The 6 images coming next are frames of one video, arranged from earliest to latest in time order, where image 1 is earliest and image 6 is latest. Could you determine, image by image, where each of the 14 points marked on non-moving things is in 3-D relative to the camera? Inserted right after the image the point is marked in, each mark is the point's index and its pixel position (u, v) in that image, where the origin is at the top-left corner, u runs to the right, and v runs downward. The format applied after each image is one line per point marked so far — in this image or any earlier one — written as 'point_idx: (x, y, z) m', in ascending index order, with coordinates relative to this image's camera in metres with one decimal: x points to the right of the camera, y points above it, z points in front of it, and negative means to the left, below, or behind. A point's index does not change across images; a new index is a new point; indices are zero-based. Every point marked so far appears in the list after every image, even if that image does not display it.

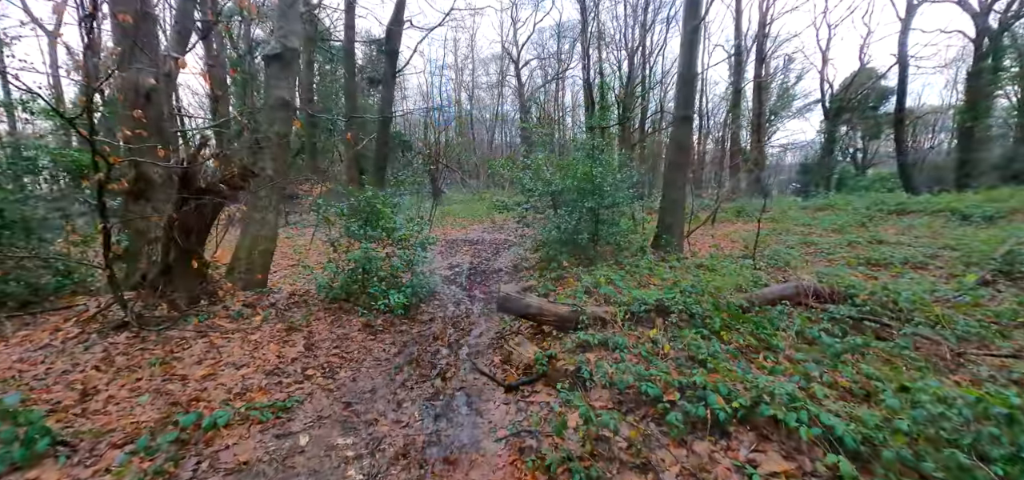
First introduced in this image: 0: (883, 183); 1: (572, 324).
0: (+19.0, +2.9, +19.9) m
1: (+0.7, -1.0, +4.5) m
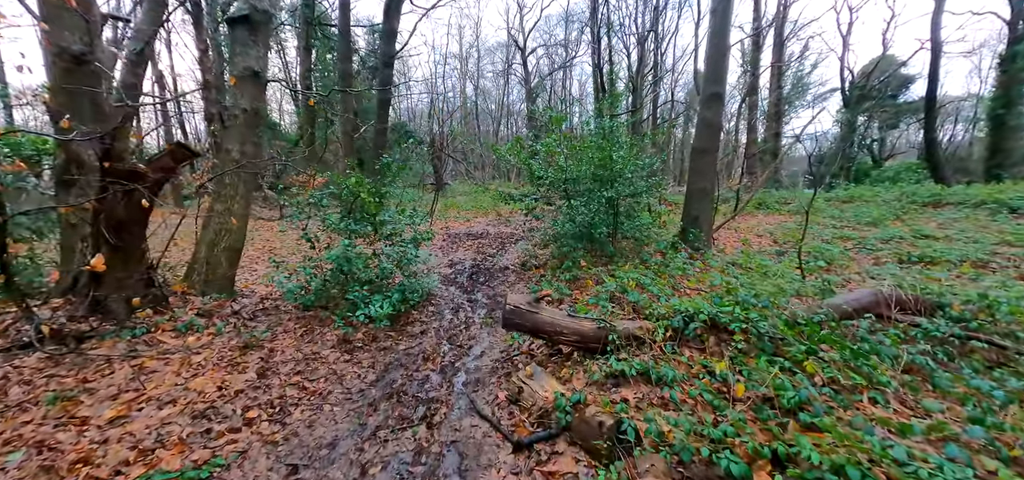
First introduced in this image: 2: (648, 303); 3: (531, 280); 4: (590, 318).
0: (+19.3, +3.2, +18.6) m
1: (+0.8, -0.9, +3.5) m
2: (+1.5, -0.7, +4.2) m
3: (+0.3, -0.7, +6.7) m
4: (+0.7, -0.7, +3.6) m
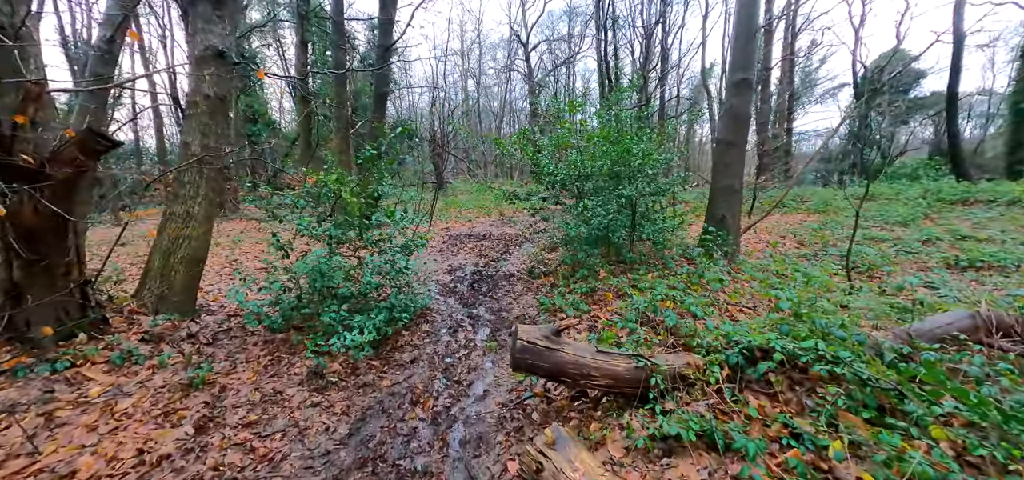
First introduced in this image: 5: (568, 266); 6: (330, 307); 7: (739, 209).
0: (+19.5, +3.2, +17.7) m
1: (+0.8, -1.0, +2.7) m
2: (+1.6, -0.8, +3.4) m
3: (+0.4, -0.8, +5.9) m
4: (+0.8, -0.8, +2.8) m
5: (+1.0, -0.5, +6.9) m
6: (-1.9, -0.7, +4.0) m
7: (+4.3, +0.6, +7.4) m
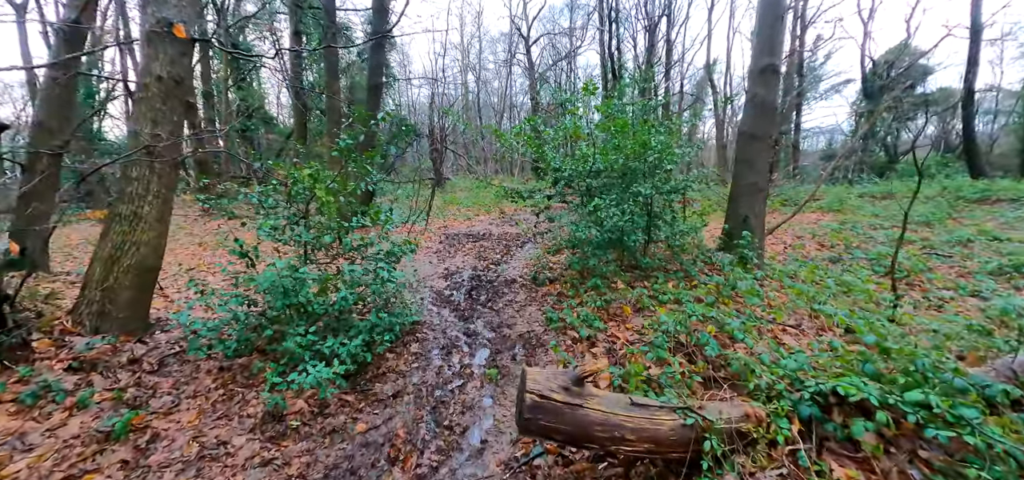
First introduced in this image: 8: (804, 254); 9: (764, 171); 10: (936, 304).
0: (+19.5, +3.2, +17.0) m
1: (+0.9, -1.1, +2.0) m
2: (+1.6, -0.9, +2.7) m
3: (+0.4, -0.8, +5.3) m
4: (+0.8, -0.9, +2.1) m
5: (+1.0, -0.5, +6.3) m
6: (-1.9, -0.8, +3.3) m
7: (+4.4, +0.5, +6.7) m
8: (+6.1, -0.3, +8.1) m
9: (+4.3, +1.2, +6.7) m
10: (+5.7, -0.8, +5.1) m
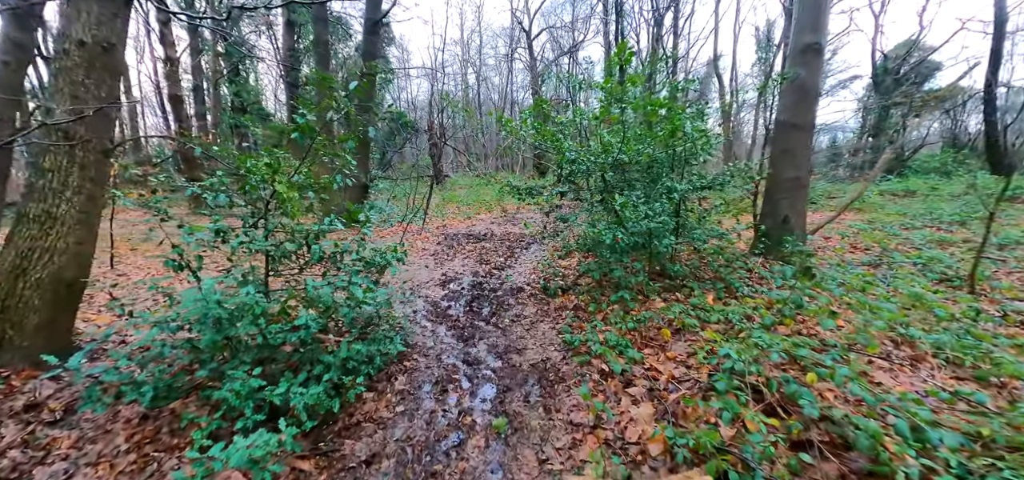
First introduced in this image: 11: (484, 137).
0: (+19.6, +3.2, +16.2) m
1: (+1.0, -1.2, +1.2) m
2: (+1.7, -0.9, +1.9) m
3: (+0.5, -0.9, +4.5) m
4: (+0.9, -1.0, +1.3) m
5: (+1.1, -0.6, +5.5) m
6: (-1.8, -0.8, +2.5) m
7: (+4.5, +0.5, +5.9) m
8: (+6.2, -0.3, +7.3) m
9: (+4.4, +1.1, +5.8) m
10: (+5.8, -0.9, +4.3) m
11: (-1.4, +5.2, +19.7) m
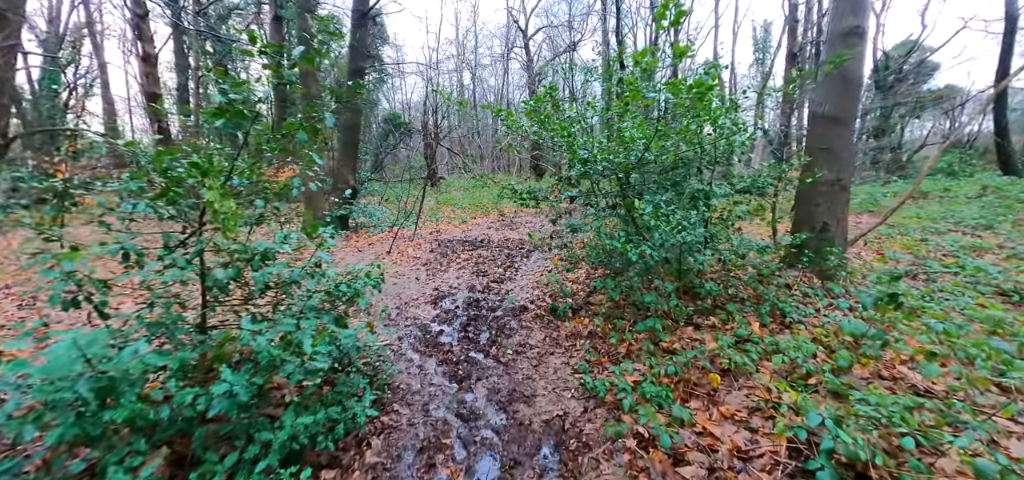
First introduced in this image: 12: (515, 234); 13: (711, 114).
0: (+19.5, +3.1, +15.6) m
1: (+1.0, -1.3, +0.4) m
2: (+1.8, -1.1, +1.2) m
3: (+0.6, -1.0, +3.7) m
4: (+1.0, -1.1, +0.6) m
5: (+1.2, -0.7, +4.7) m
6: (-1.7, -1.0, +1.8) m
7: (+4.5, +0.3, +5.2) m
8: (+6.2, -0.5, +6.6) m
9: (+4.4, +1.0, +5.1) m
10: (+5.9, -1.0, +3.6) m
11: (-1.5, +5.0, +18.9) m
12: (+0.1, +0.3, +10.1) m
13: (+2.0, +1.3, +4.2) m
